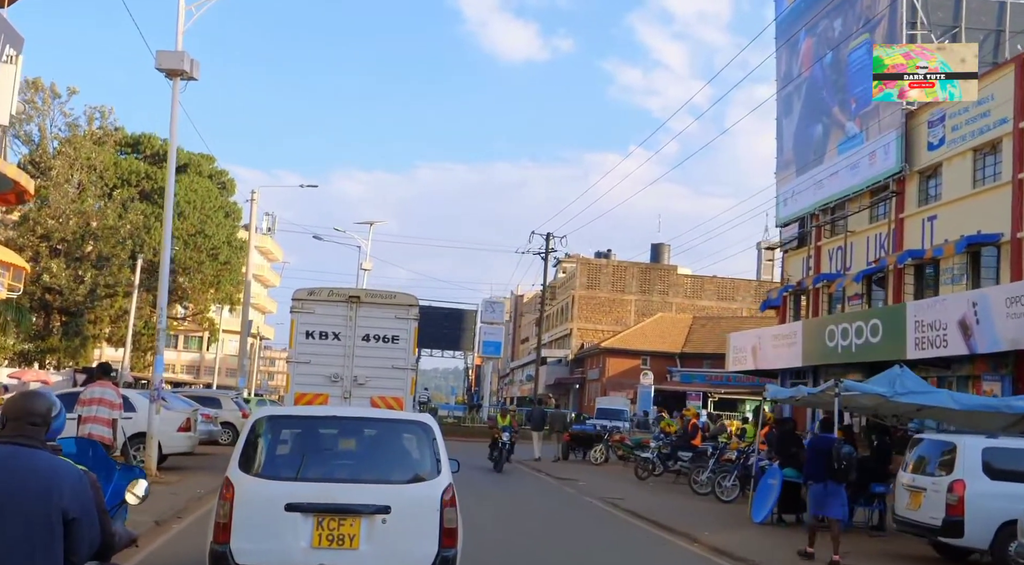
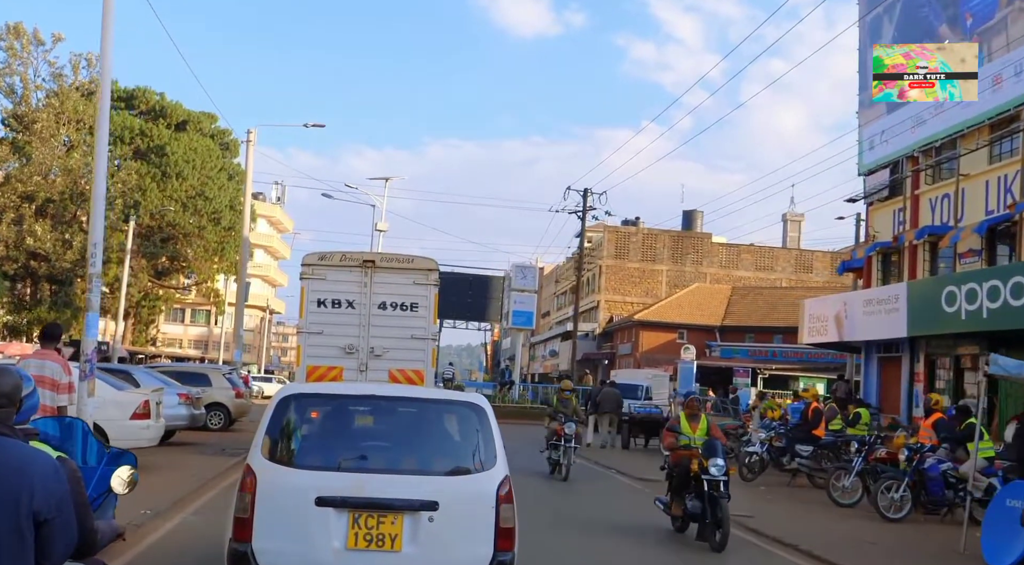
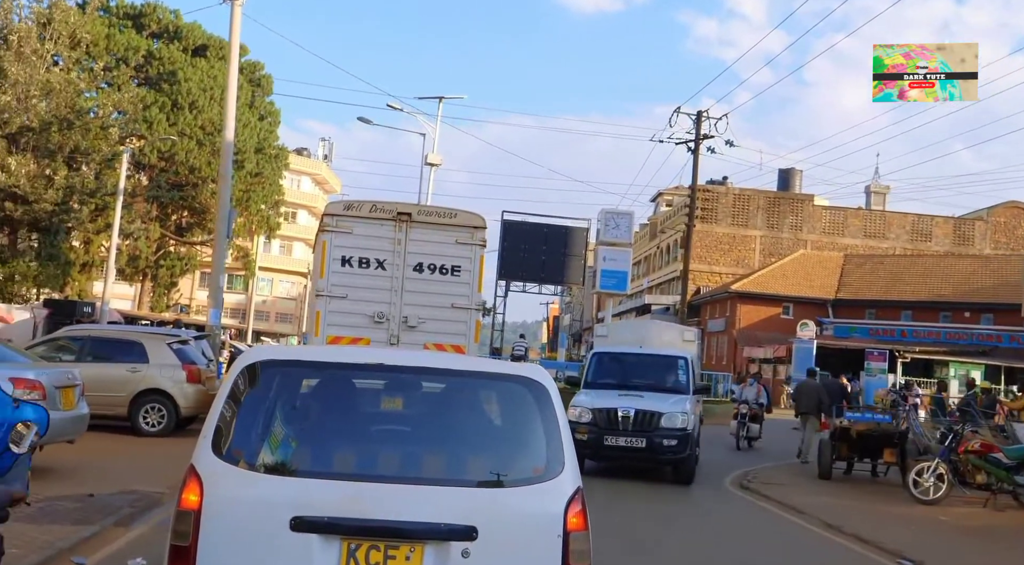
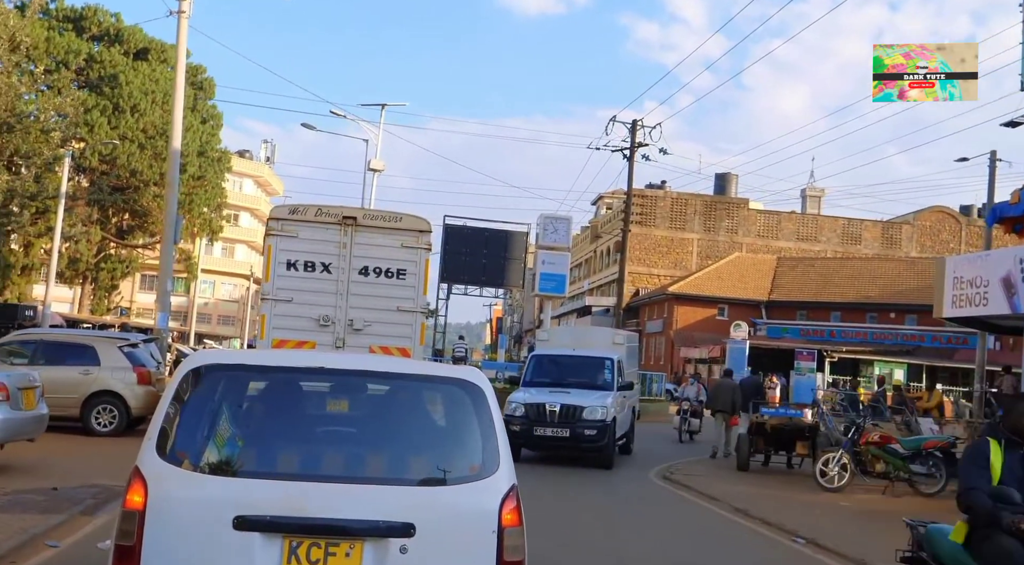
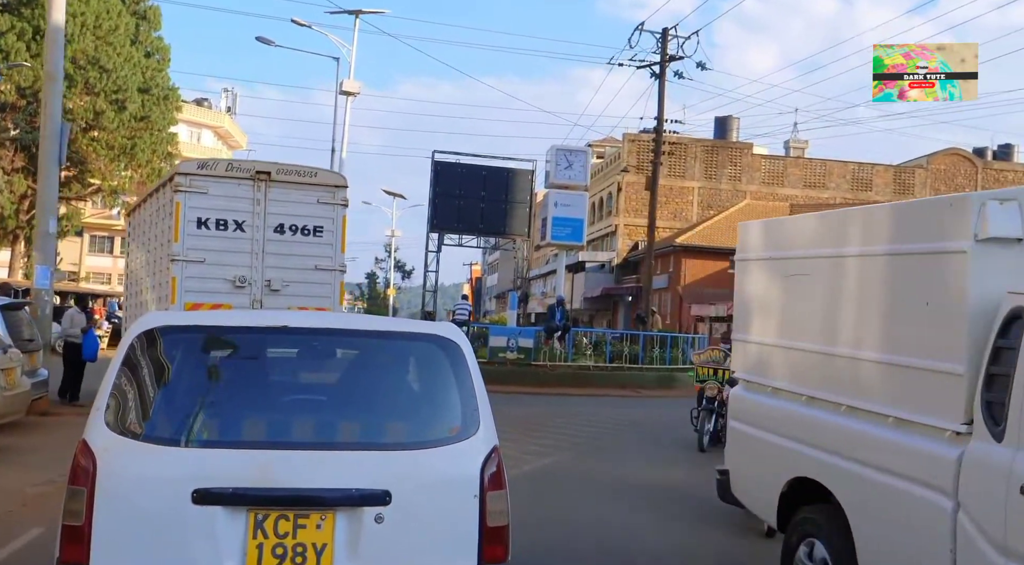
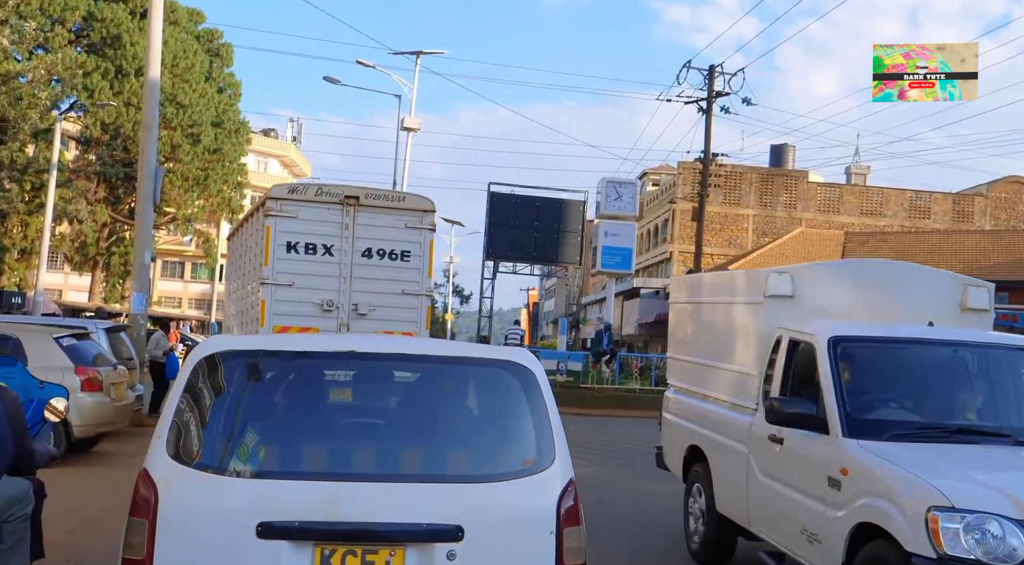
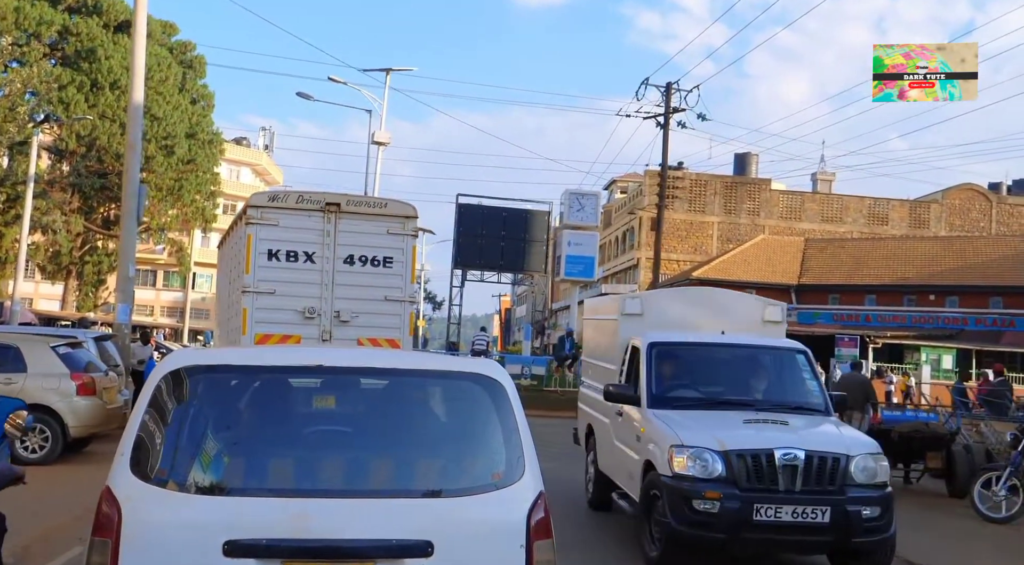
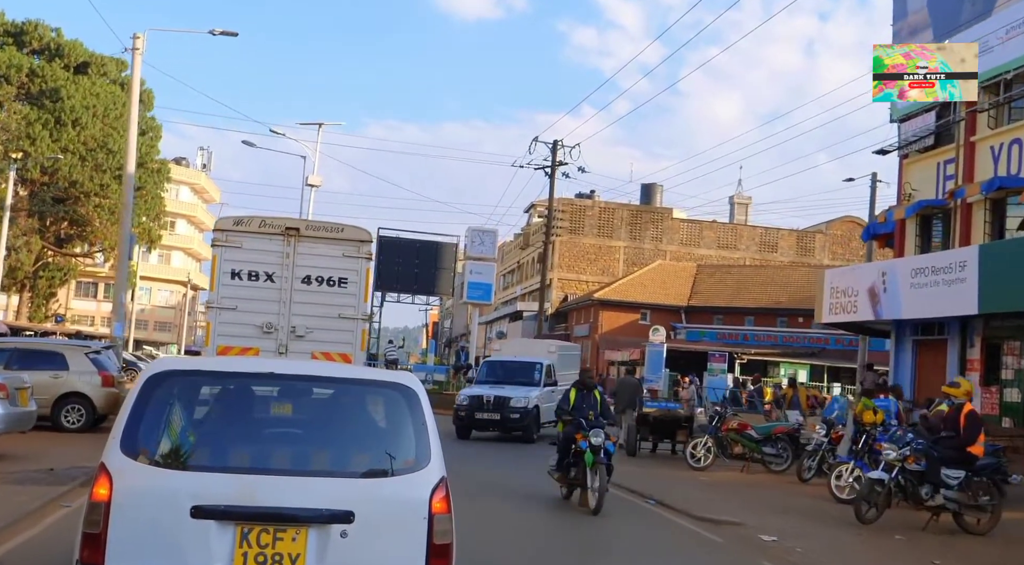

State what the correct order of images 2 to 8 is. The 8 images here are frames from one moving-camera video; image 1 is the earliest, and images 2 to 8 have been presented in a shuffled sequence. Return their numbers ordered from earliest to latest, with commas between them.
2, 8, 4, 3, 7, 6, 5
